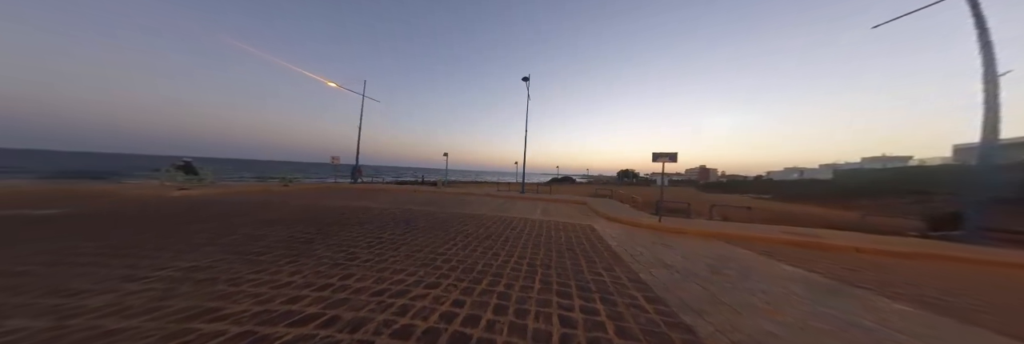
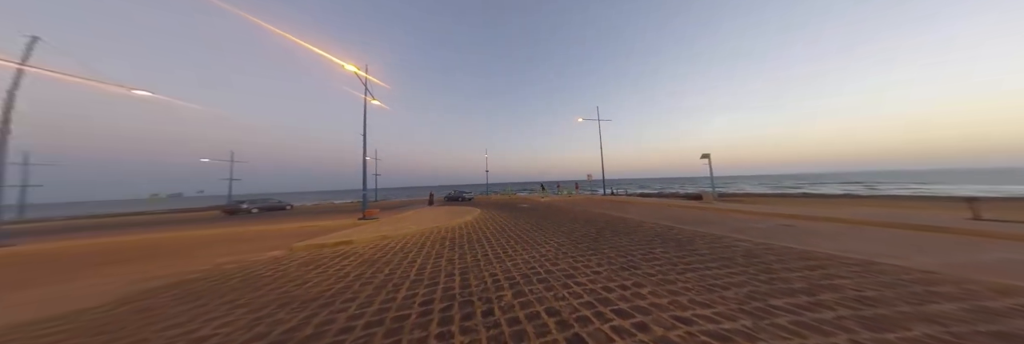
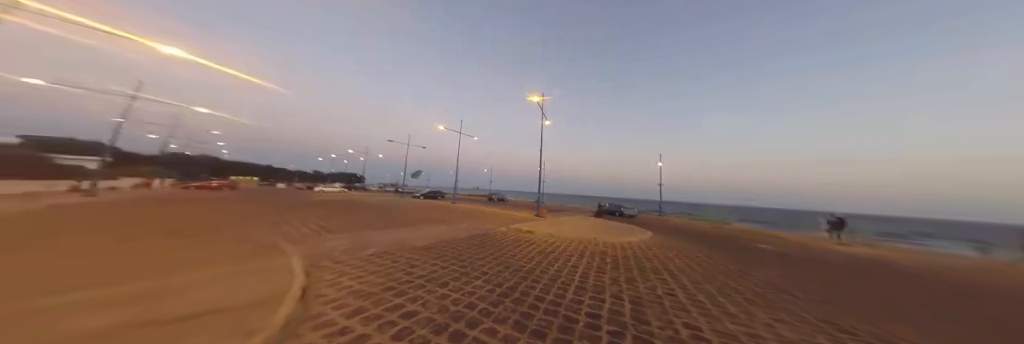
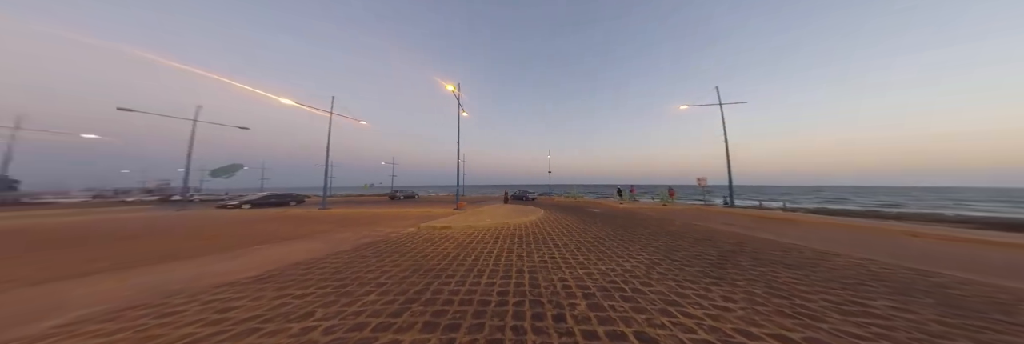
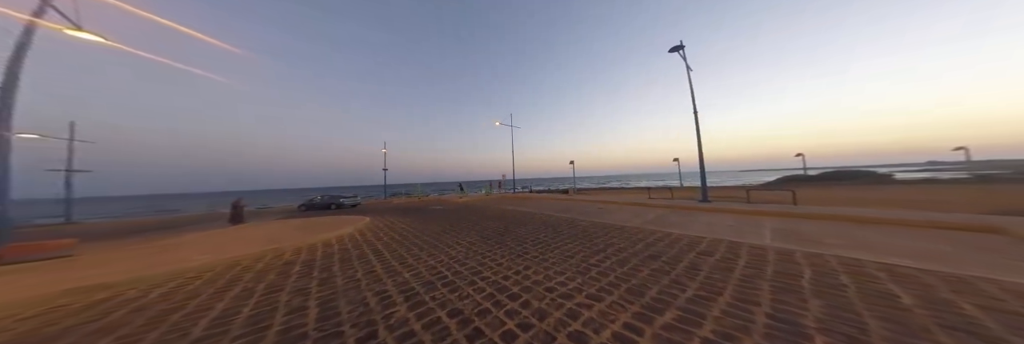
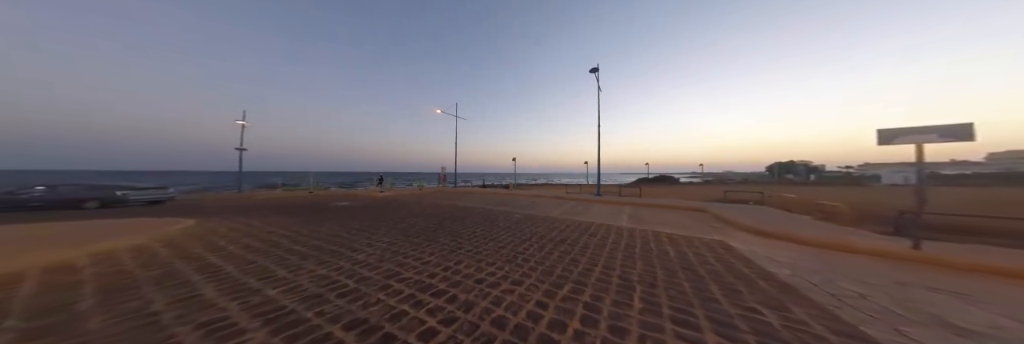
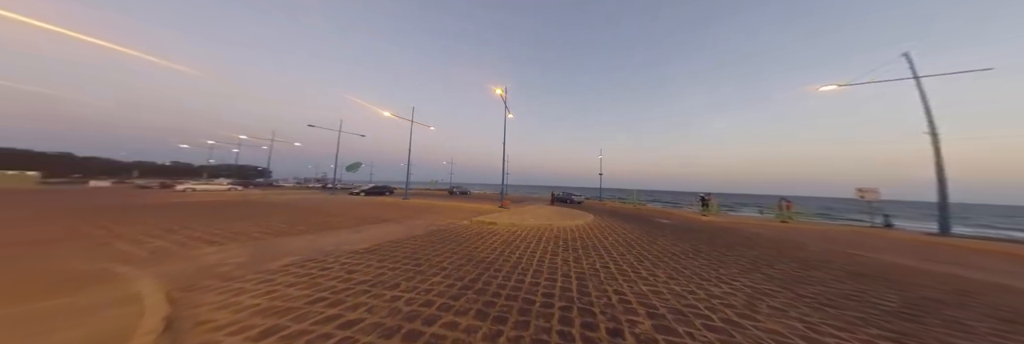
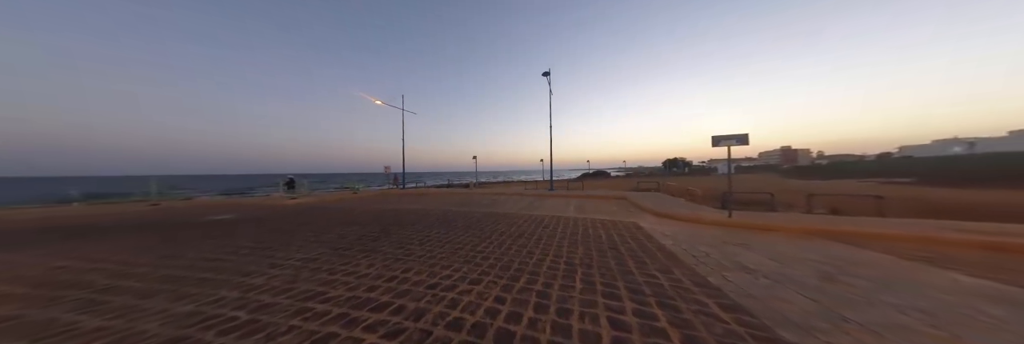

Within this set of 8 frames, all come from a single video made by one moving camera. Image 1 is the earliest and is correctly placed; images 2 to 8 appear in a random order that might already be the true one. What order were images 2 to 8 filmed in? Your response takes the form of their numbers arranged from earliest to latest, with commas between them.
8, 6, 5, 2, 4, 7, 3
